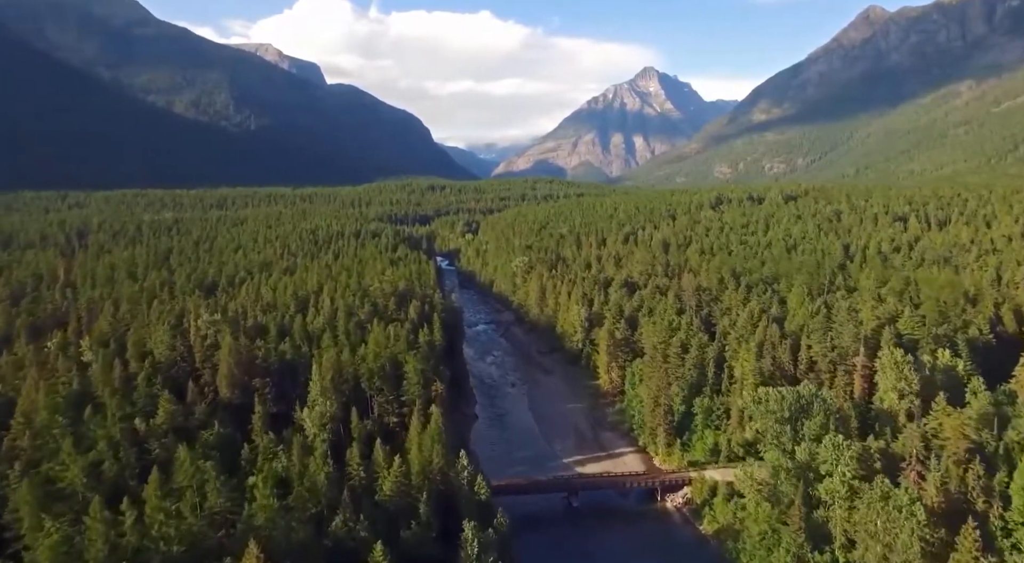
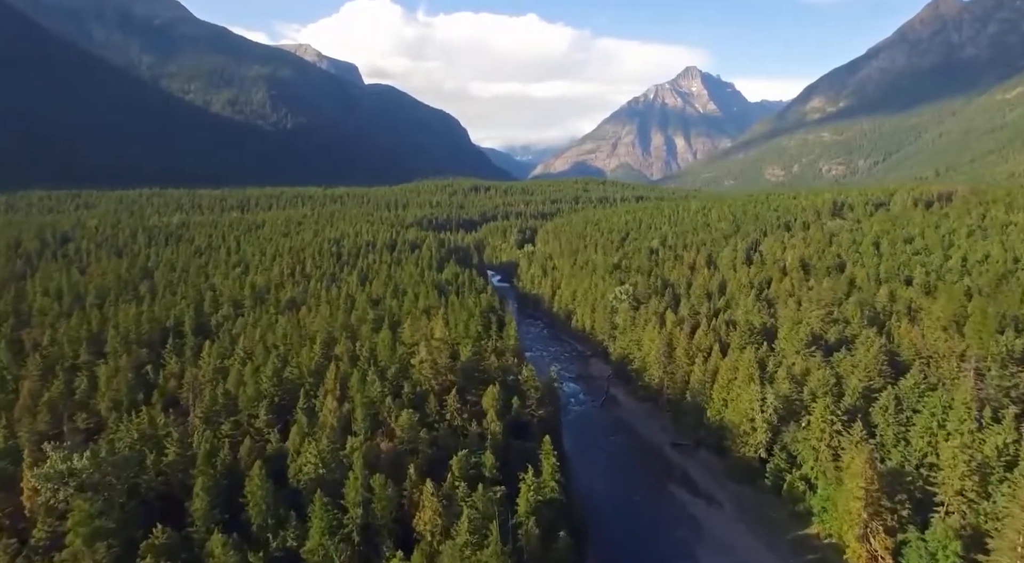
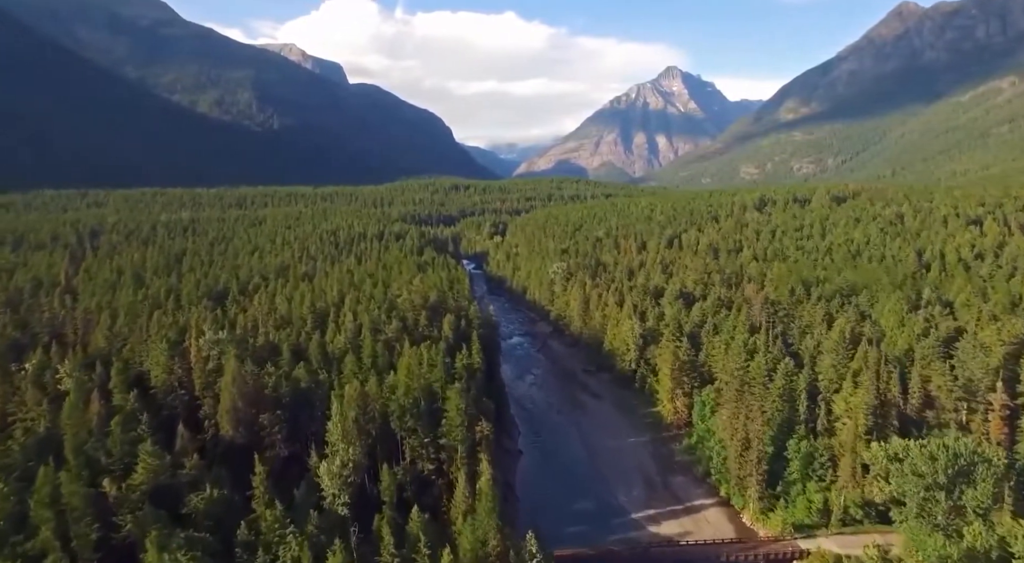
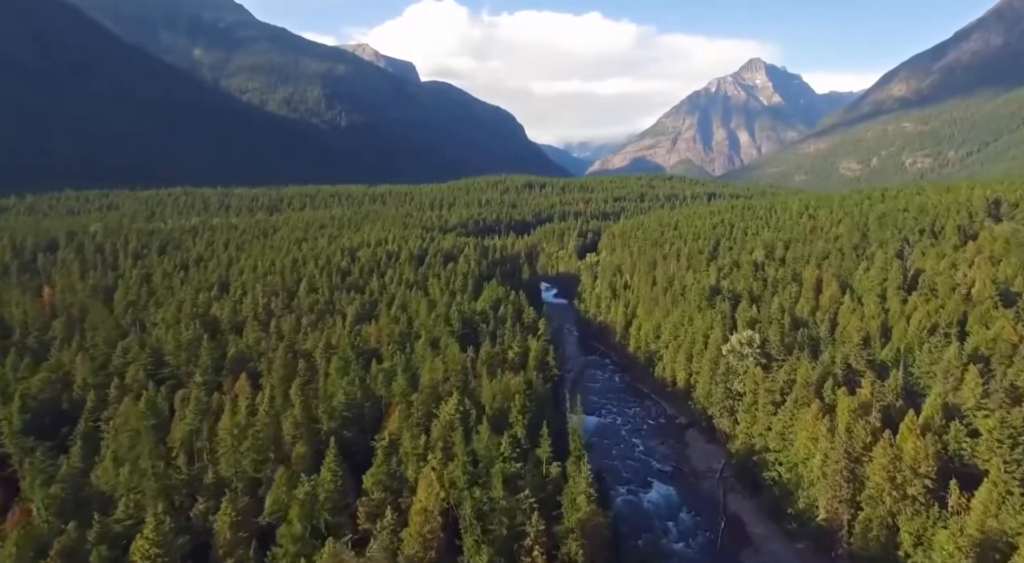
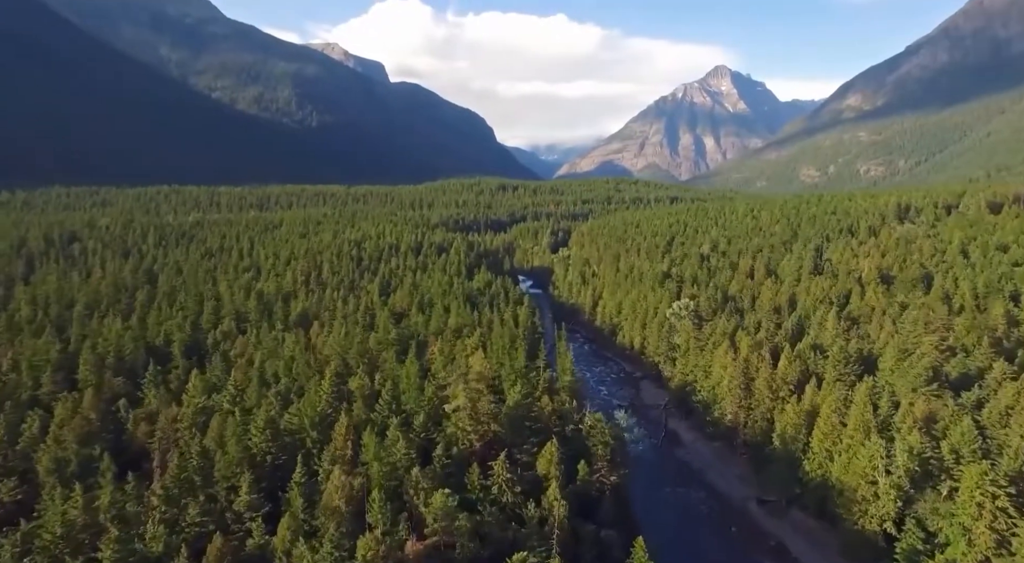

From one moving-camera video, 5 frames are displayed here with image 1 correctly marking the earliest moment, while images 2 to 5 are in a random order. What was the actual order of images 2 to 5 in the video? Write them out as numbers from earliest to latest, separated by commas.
3, 2, 5, 4
